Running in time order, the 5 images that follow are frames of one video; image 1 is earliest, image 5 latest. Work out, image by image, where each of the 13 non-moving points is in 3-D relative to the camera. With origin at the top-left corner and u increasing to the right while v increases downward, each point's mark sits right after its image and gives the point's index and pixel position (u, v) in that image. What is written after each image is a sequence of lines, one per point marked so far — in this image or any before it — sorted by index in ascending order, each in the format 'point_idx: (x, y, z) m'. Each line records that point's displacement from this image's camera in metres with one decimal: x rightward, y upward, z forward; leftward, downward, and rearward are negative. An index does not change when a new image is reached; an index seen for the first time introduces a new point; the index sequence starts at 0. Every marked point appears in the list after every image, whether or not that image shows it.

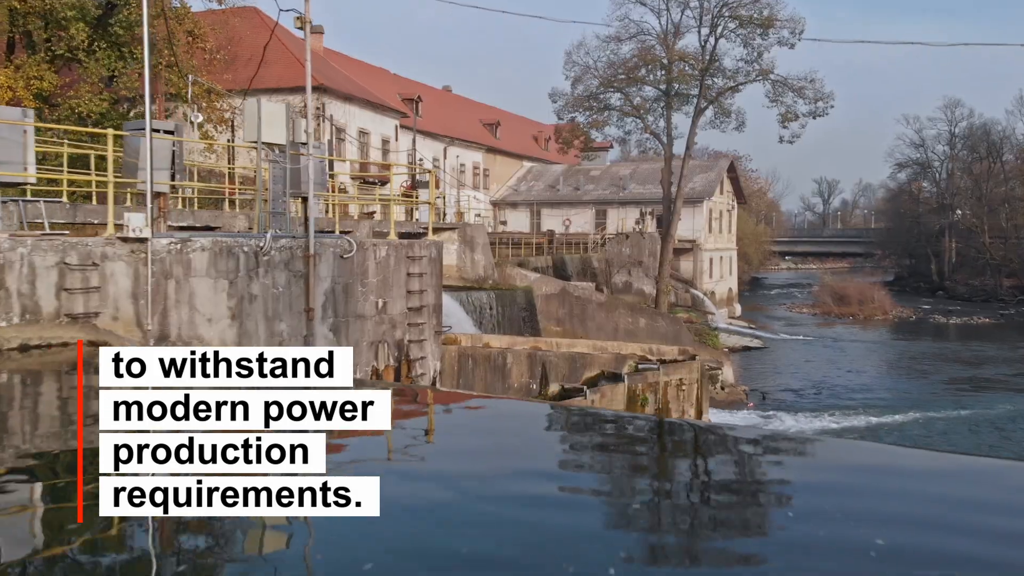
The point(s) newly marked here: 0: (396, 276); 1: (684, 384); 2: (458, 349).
0: (-4.0, +0.3, +8.1) m
1: (+12.8, -7.3, +17.8) m
2: (-3.3, -3.7, +14.5) m
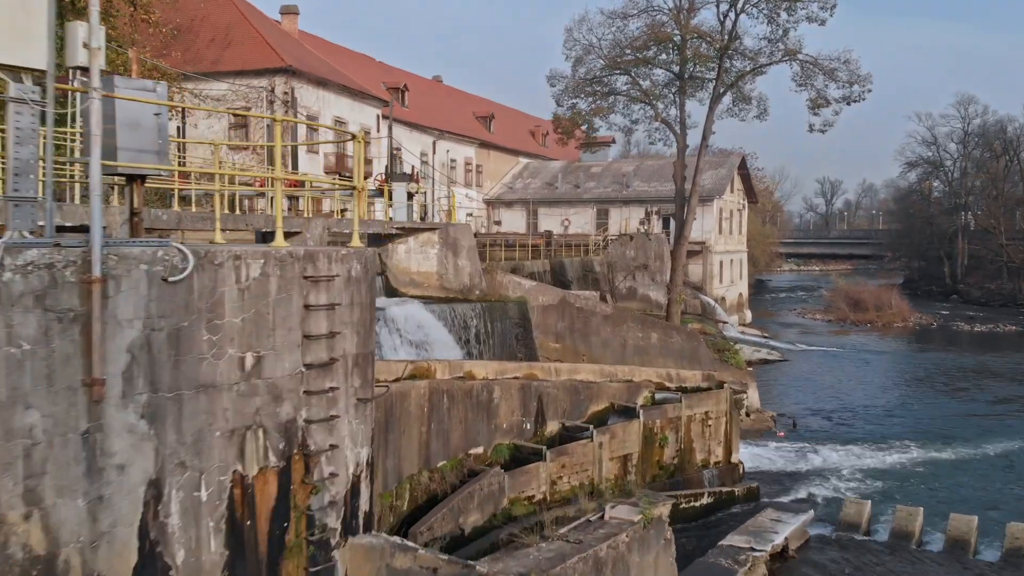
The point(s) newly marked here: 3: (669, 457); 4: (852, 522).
0: (-4.6, -0.5, +4.8) m
1: (+12.2, -8.1, +14.7) m
2: (-3.9, -4.5, +11.2) m
3: (+9.2, -9.9, +14.0) m
4: (+17.9, -12.3, +12.6) m
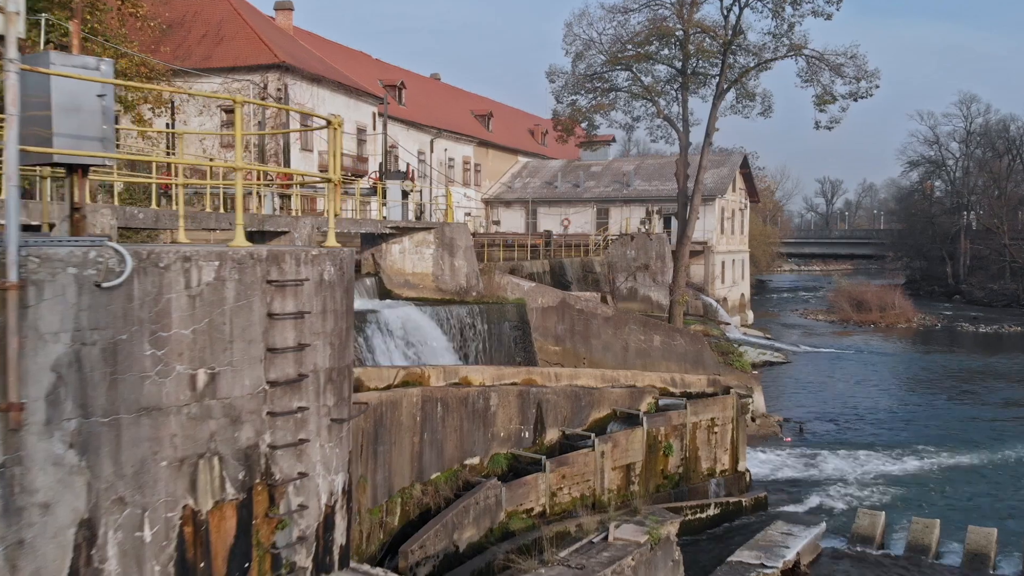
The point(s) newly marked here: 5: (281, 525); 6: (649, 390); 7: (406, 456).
0: (-4.7, -0.6, +4.2) m
1: (+12.1, -8.2, +14.1) m
2: (-4.0, -4.6, +10.6) m
3: (+9.1, -10.0, +13.4) m
4: (+17.8, -12.4, +12.0) m
5: (-4.1, -4.2, +4.2) m
6: (+8.1, -6.0, +14.1) m
7: (-4.5, -7.2, +10.2) m
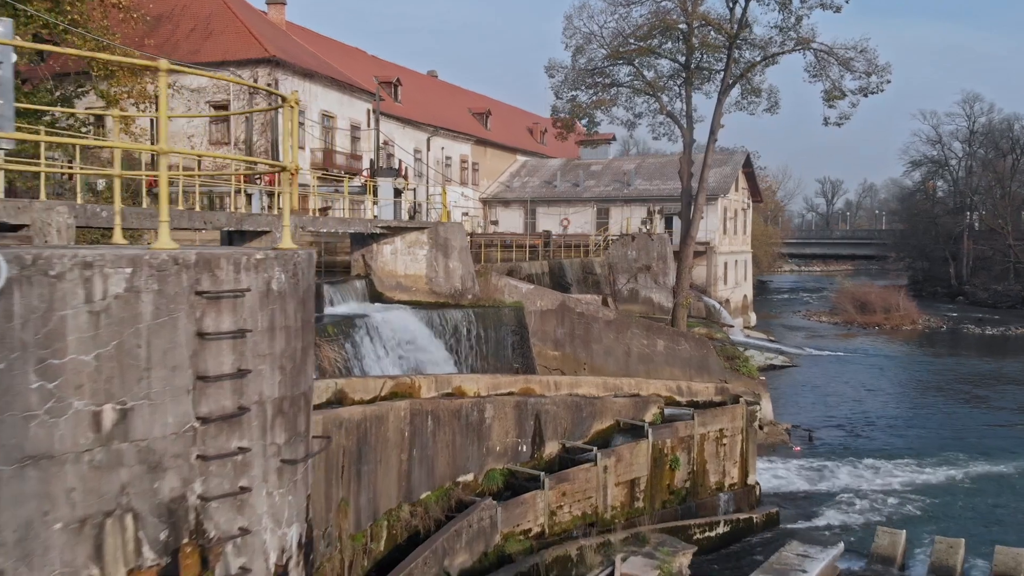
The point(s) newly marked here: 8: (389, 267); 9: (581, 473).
0: (-4.8, -0.8, +3.4) m
1: (+11.9, -8.4, +13.3) m
2: (-4.2, -4.8, +9.8) m
3: (+8.9, -10.2, +12.6) m
4: (+17.6, -12.6, +11.3) m
5: (-4.2, -4.4, +3.4) m
6: (+7.9, -6.2, +13.3) m
7: (-4.7, -7.4, +9.4) m
8: (-8.4, +1.4, +16.3) m
9: (+3.2, -8.8, +11.3) m
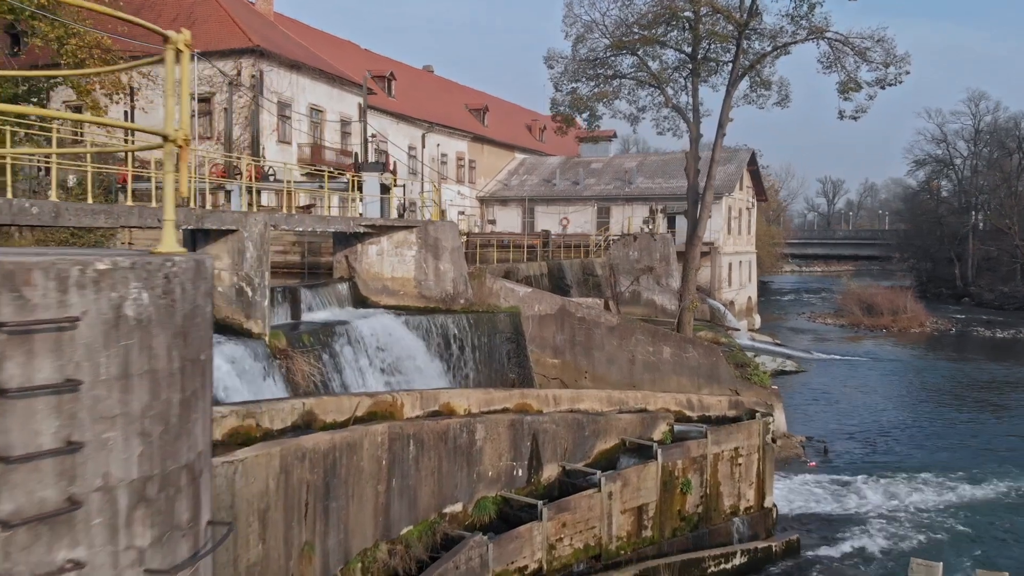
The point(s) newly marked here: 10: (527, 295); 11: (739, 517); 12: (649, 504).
0: (-5.1, -1.0, +2.2) m
1: (+11.6, -8.7, +12.2) m
2: (-4.4, -5.0, +8.6) m
3: (+8.7, -10.4, +11.5) m
4: (+17.4, -12.8, +10.1) m
5: (-4.5, -4.6, +2.2) m
6: (+7.7, -6.4, +12.1) m
7: (-4.9, -7.6, +8.2) m
8: (-8.7, +1.2, +15.1) m
9: (+3.0, -9.0, +10.1) m
10: (+1.0, -0.5, +16.0) m
11: (+11.6, -11.7, +12.2) m
12: (+6.3, -9.9, +10.9) m
